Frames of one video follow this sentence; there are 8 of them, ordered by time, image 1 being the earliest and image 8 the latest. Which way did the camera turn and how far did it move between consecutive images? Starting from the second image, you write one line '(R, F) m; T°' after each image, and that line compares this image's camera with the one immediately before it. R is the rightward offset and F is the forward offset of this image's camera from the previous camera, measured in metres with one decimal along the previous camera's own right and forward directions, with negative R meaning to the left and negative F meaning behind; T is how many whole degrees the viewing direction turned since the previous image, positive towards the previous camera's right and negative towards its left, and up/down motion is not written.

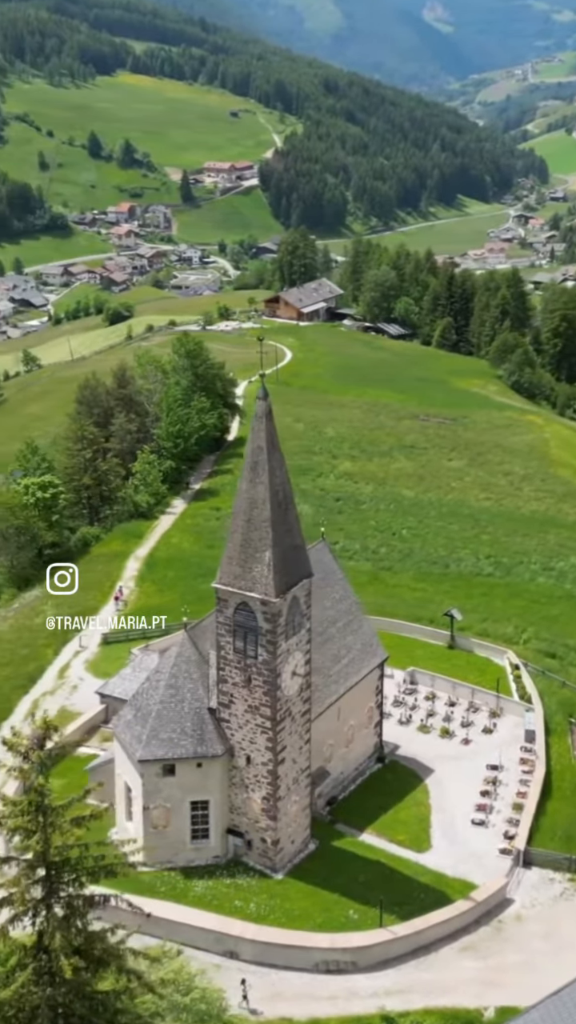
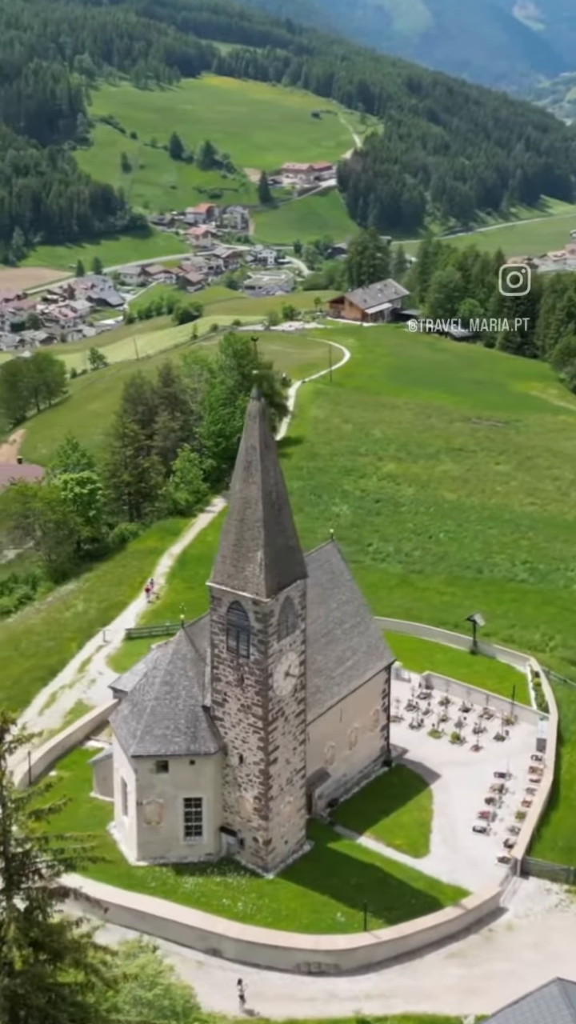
(+3.3, 0.0) m; -4°
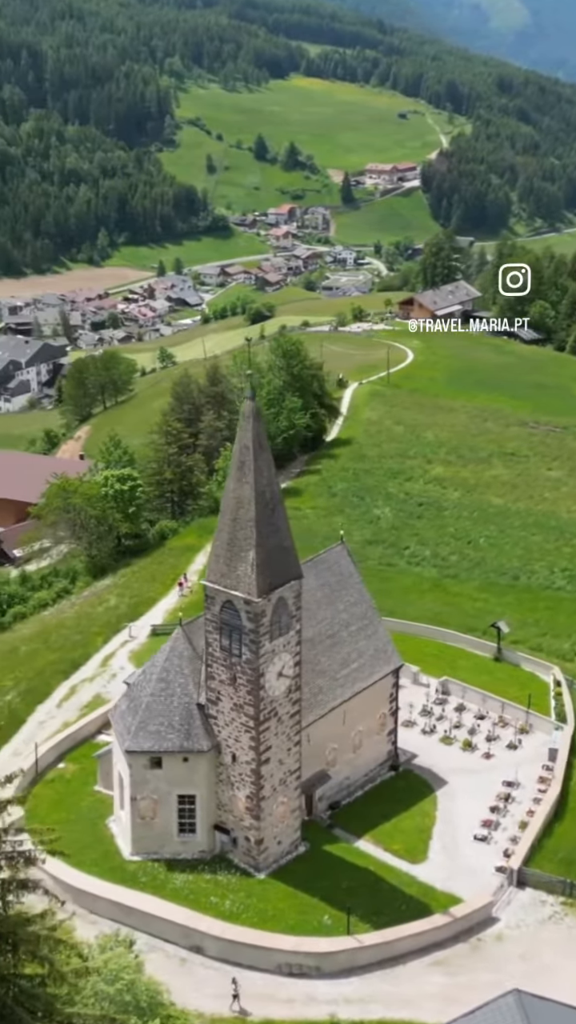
(+3.5, +0.1) m; -4°
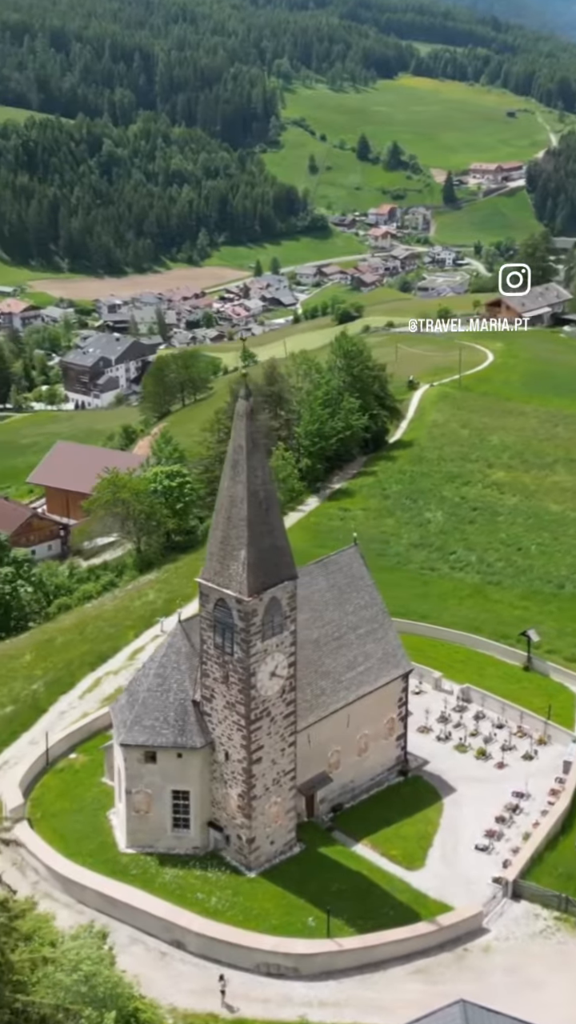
(+4.2, +0.2) m; -5°
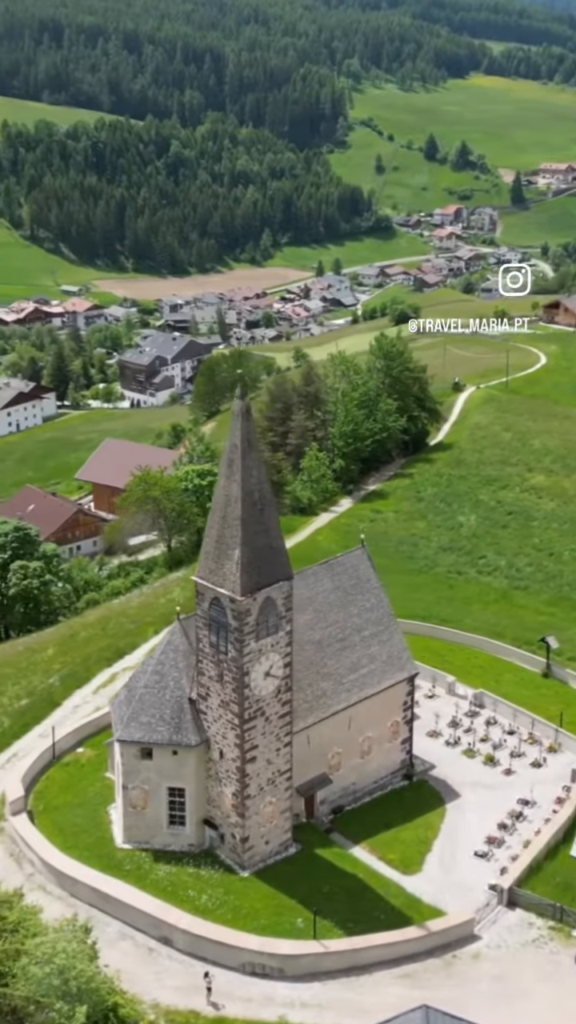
(+2.8, +0.1) m; -3°
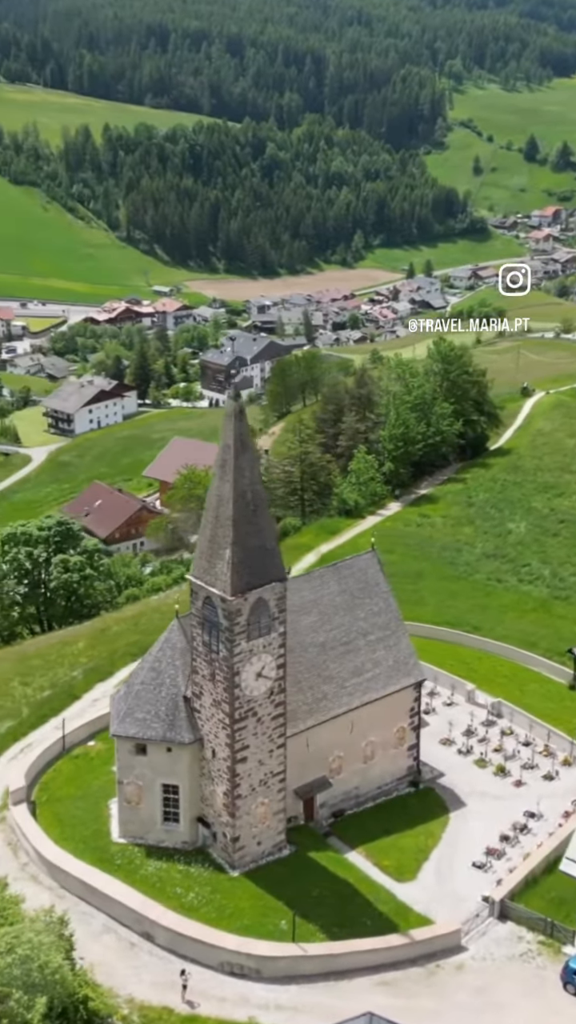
(+4.0, +0.3) m; -5°
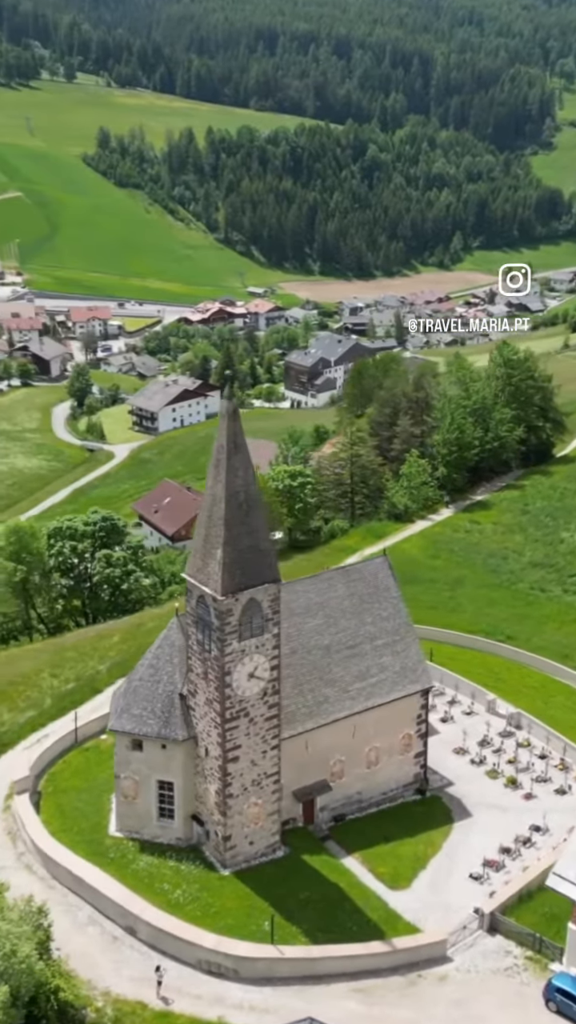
(+4.3, +0.2) m; -5°
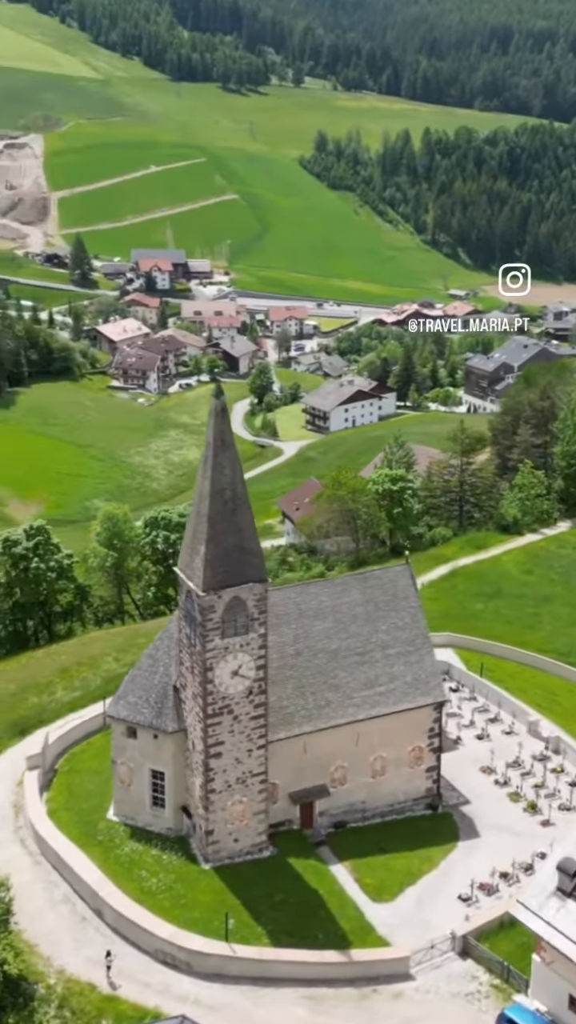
(+9.1, +1.0) m; -11°
